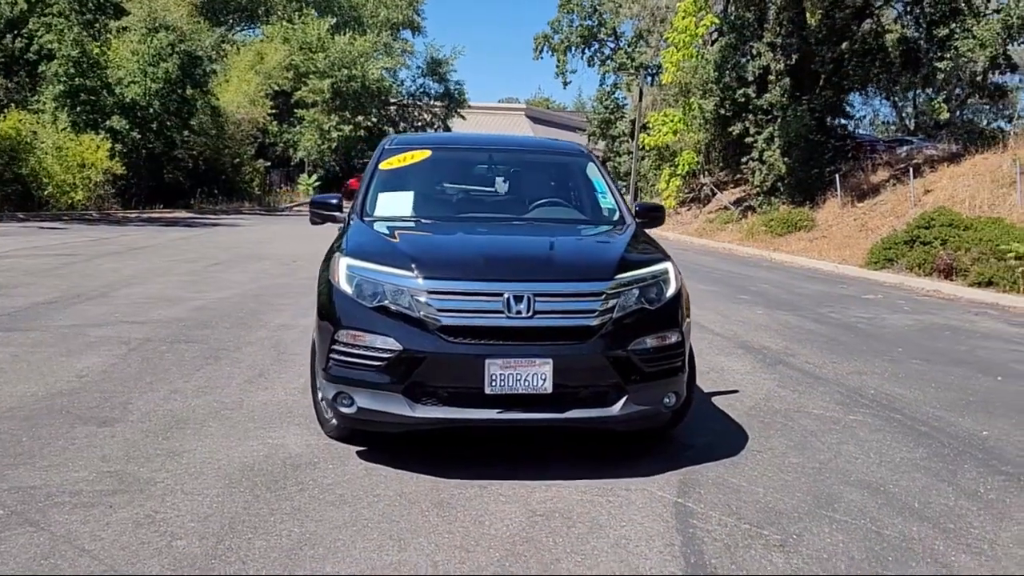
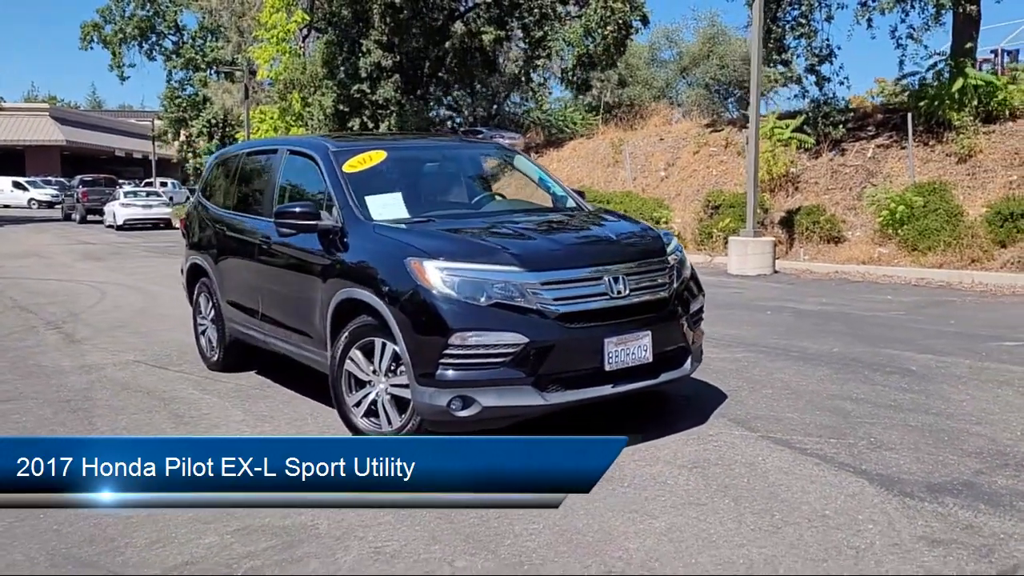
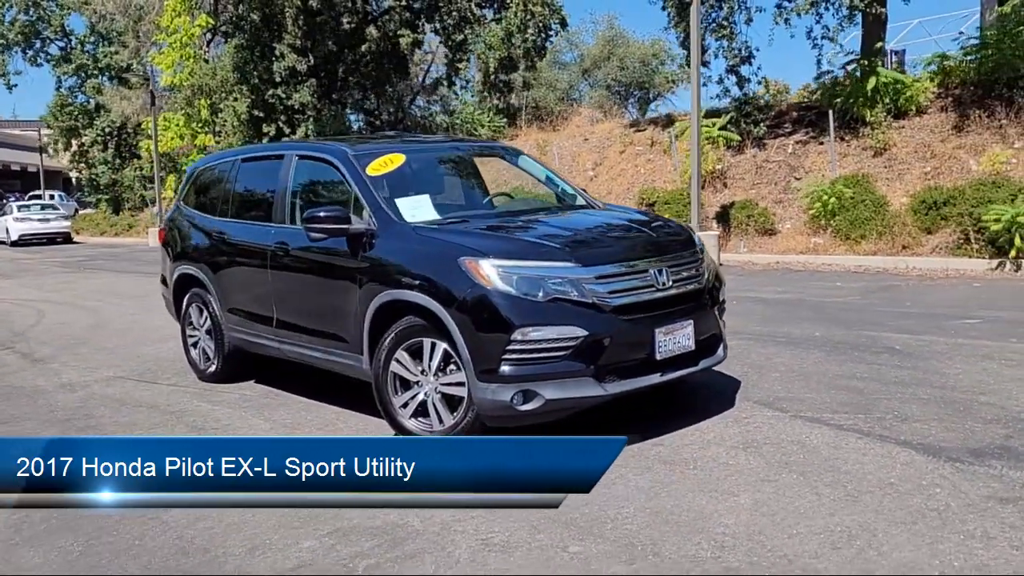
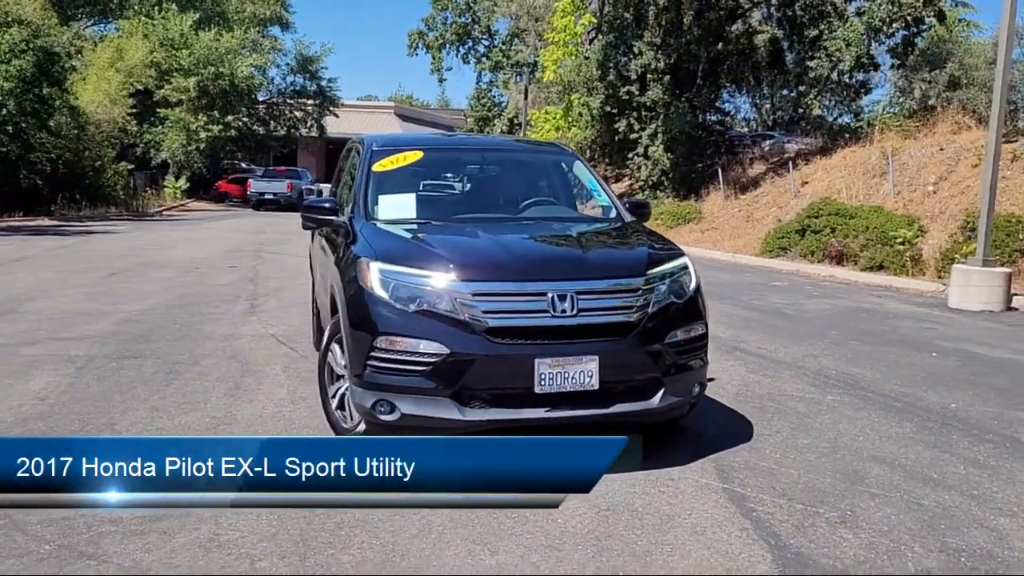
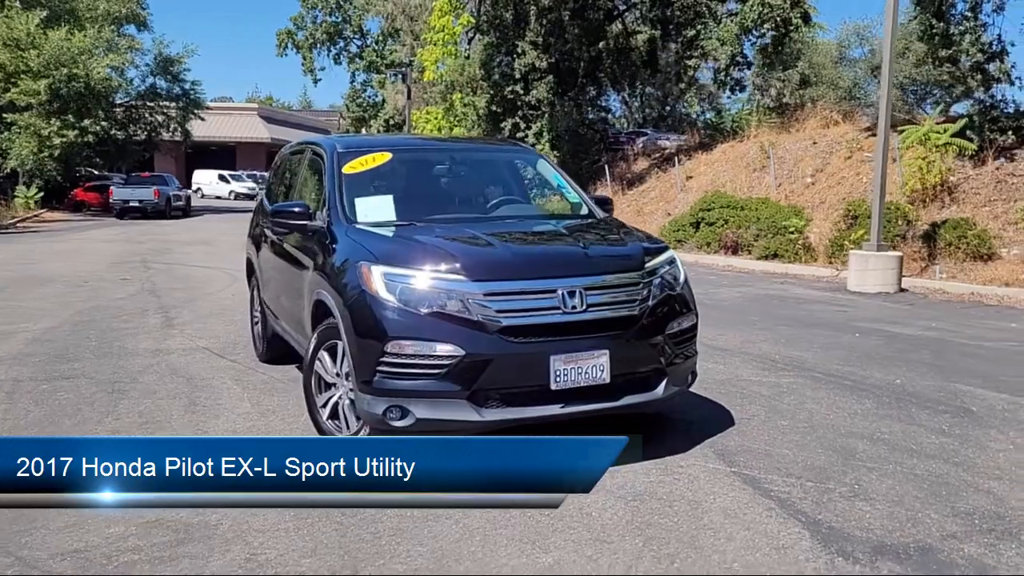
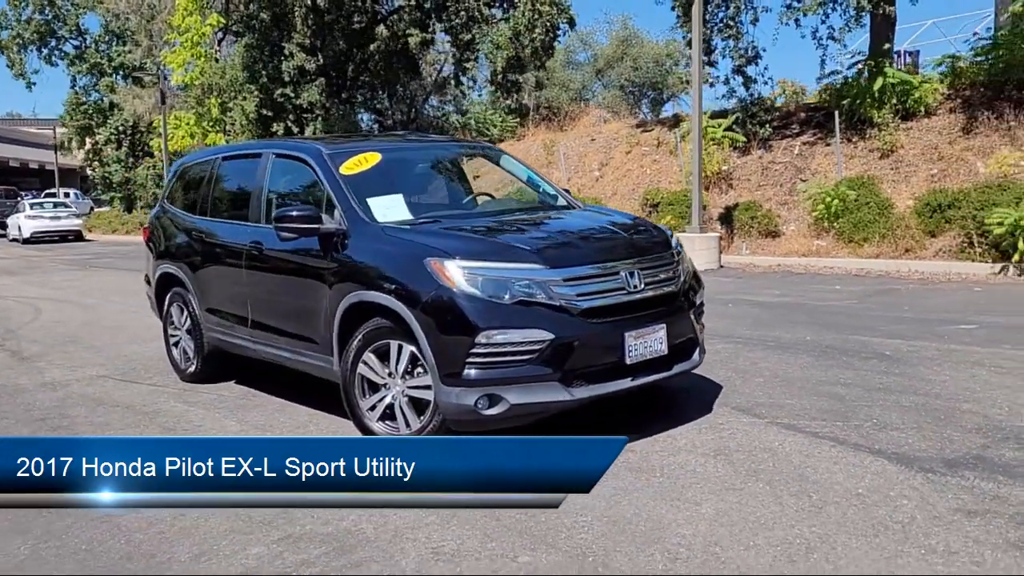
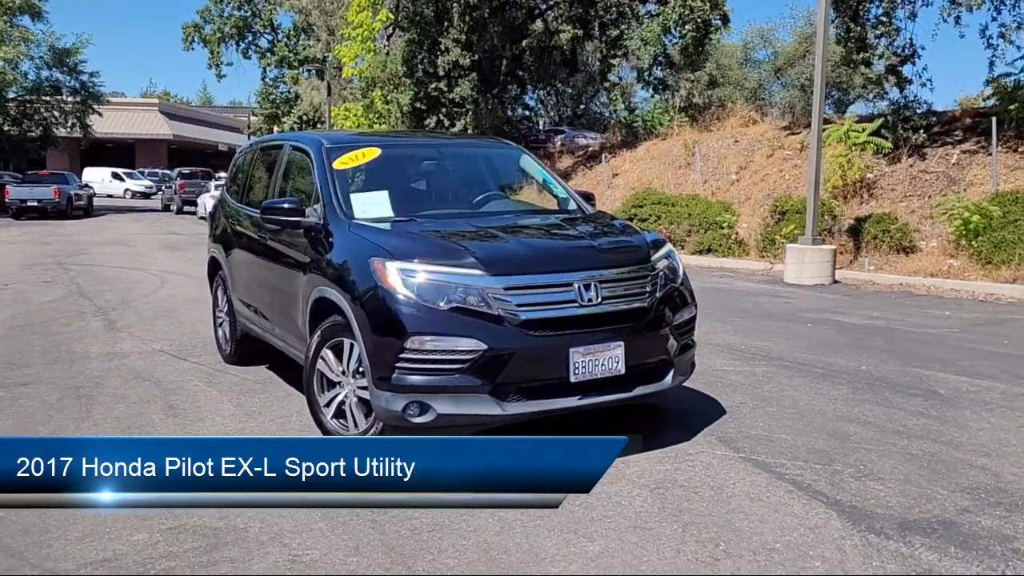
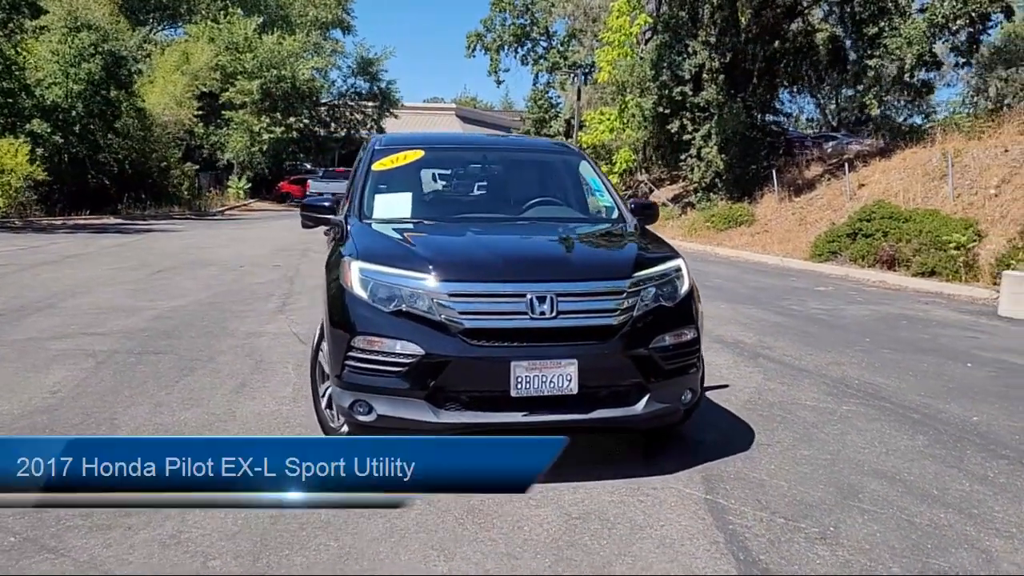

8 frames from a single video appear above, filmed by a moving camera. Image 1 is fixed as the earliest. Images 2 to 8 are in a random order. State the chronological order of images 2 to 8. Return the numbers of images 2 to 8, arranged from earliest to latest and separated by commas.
8, 4, 5, 7, 2, 6, 3
